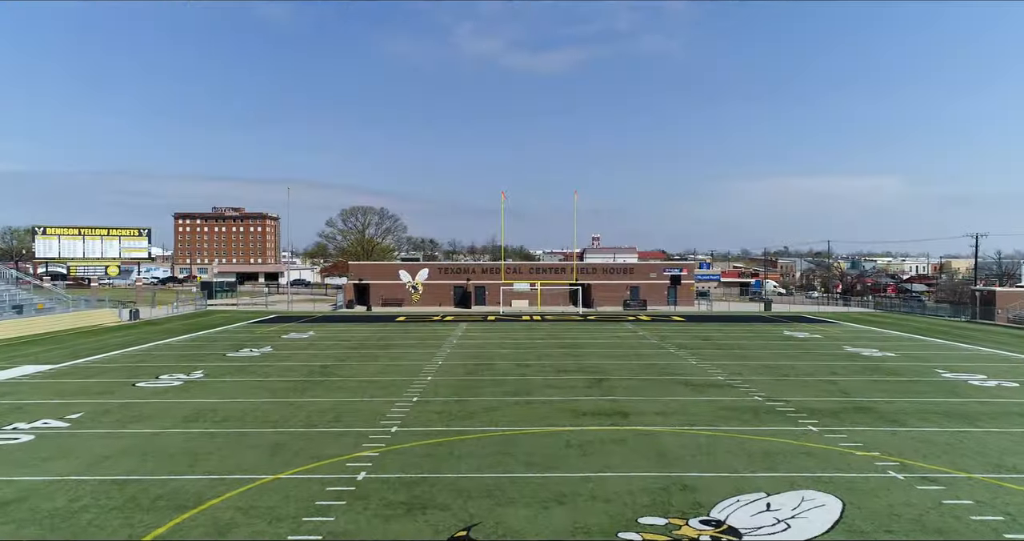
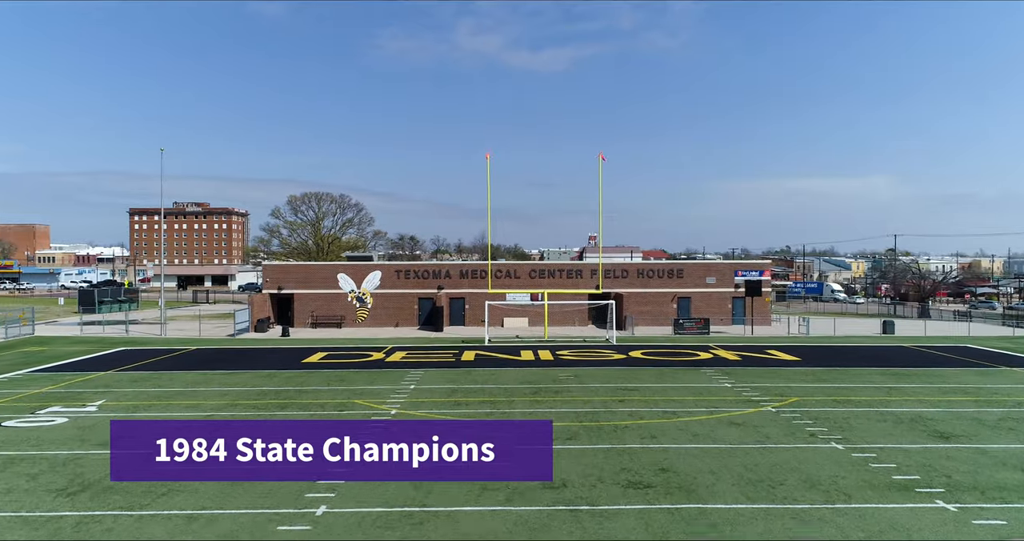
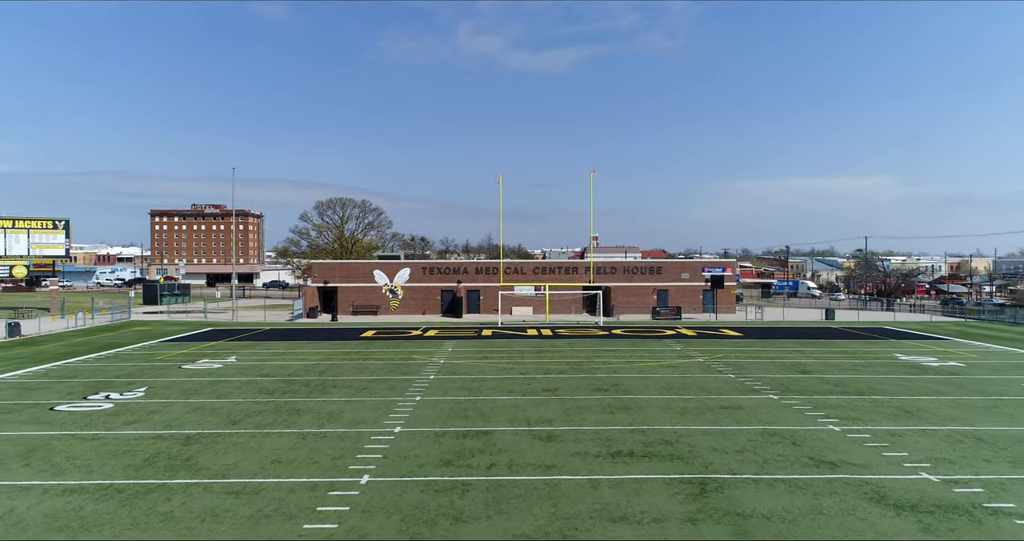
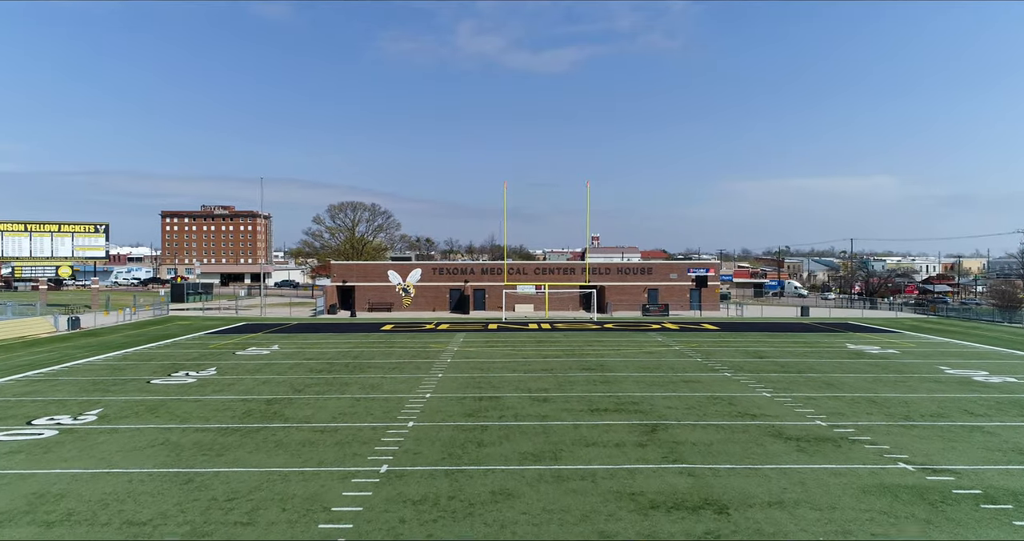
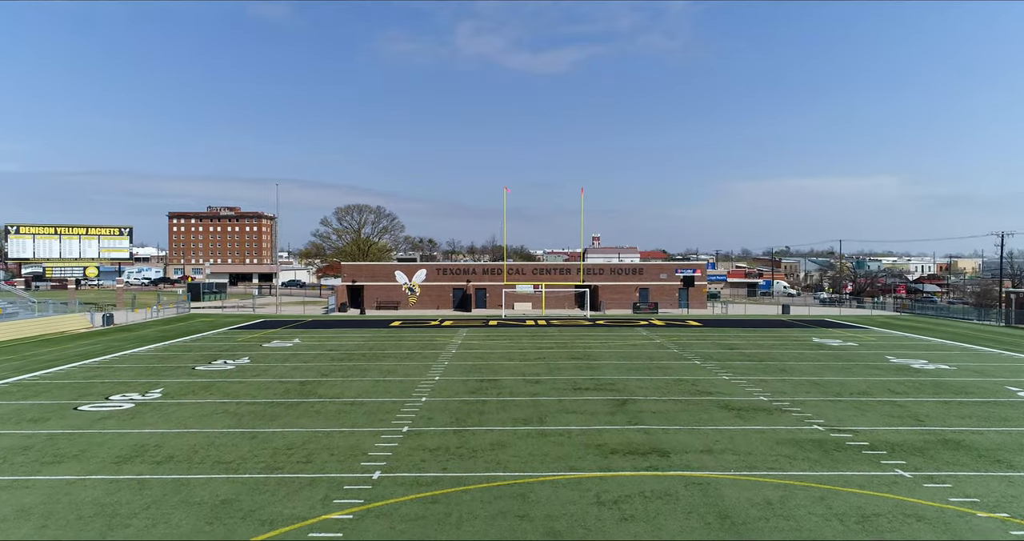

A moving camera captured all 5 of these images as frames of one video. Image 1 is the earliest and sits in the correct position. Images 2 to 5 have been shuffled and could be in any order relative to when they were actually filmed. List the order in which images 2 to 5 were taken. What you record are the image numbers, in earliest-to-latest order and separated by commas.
5, 4, 3, 2
